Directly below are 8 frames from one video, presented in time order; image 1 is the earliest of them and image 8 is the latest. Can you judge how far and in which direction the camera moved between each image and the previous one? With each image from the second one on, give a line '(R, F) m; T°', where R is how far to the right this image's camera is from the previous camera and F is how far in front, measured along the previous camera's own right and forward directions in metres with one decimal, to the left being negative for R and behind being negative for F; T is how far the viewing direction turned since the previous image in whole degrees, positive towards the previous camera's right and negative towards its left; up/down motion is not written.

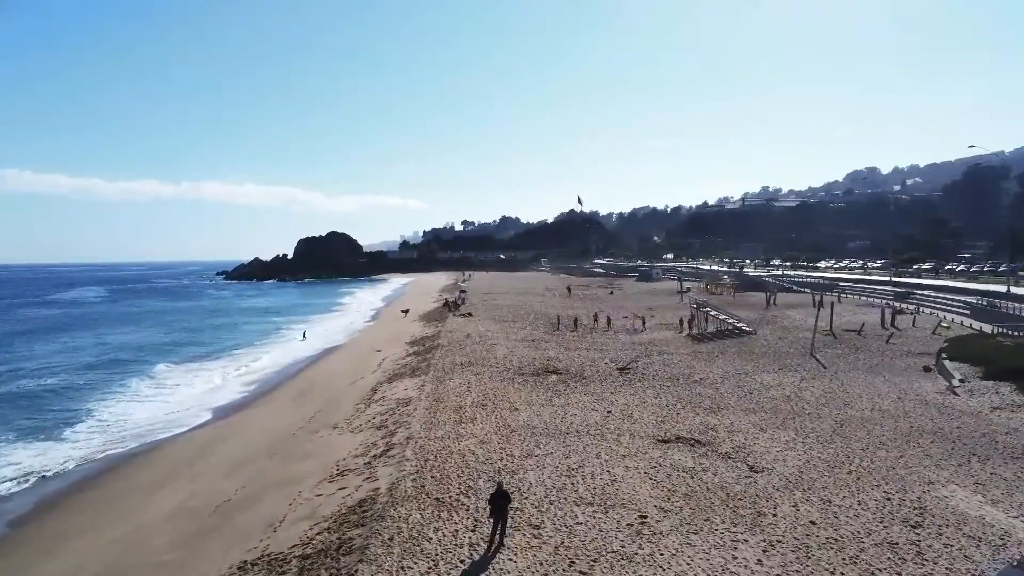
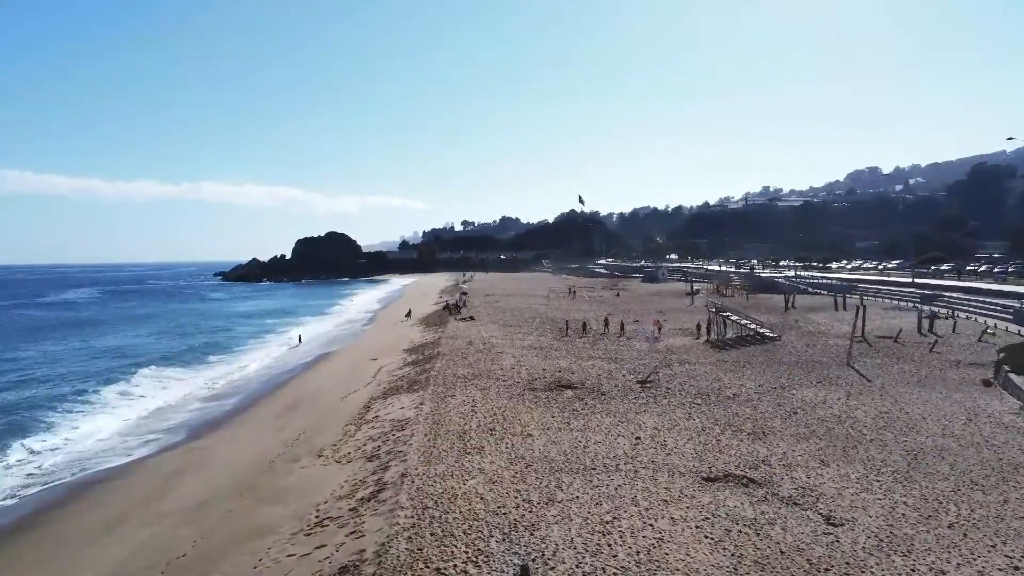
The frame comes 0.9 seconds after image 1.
(-0.2, +2.1) m; 0°
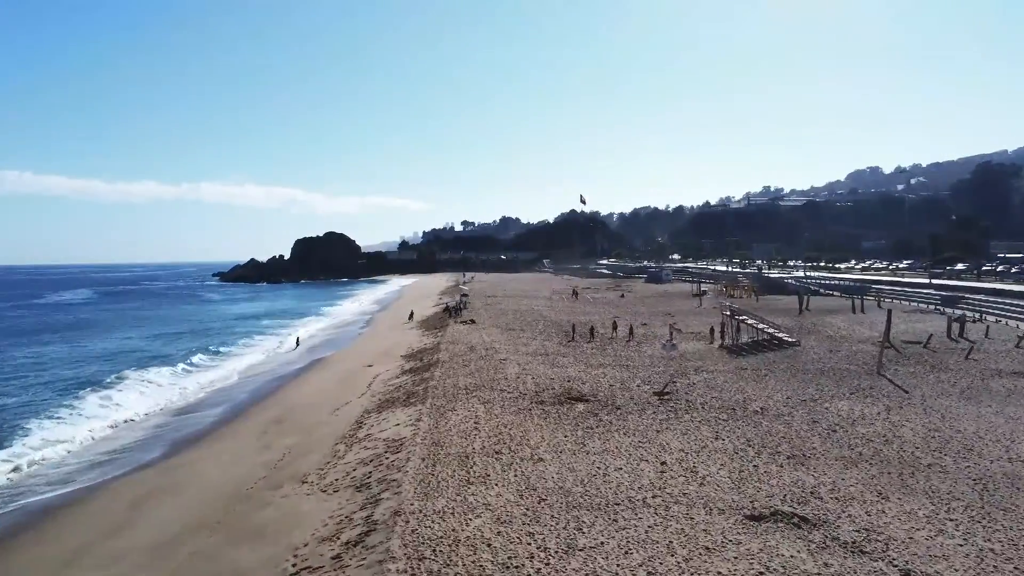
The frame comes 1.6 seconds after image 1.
(-0.1, +1.5) m; 0°
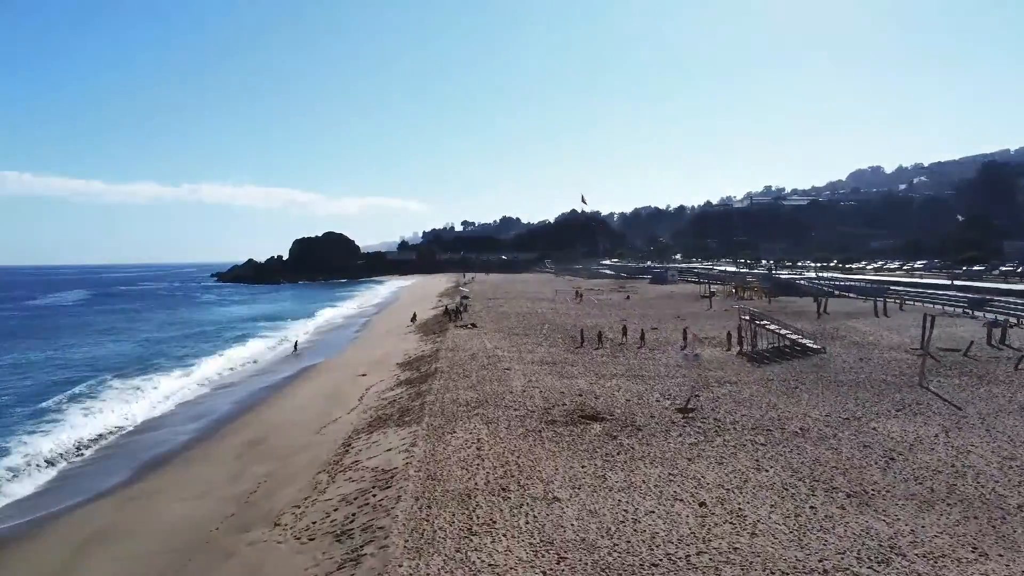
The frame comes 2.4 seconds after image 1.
(-0.1, +1.8) m; 0°
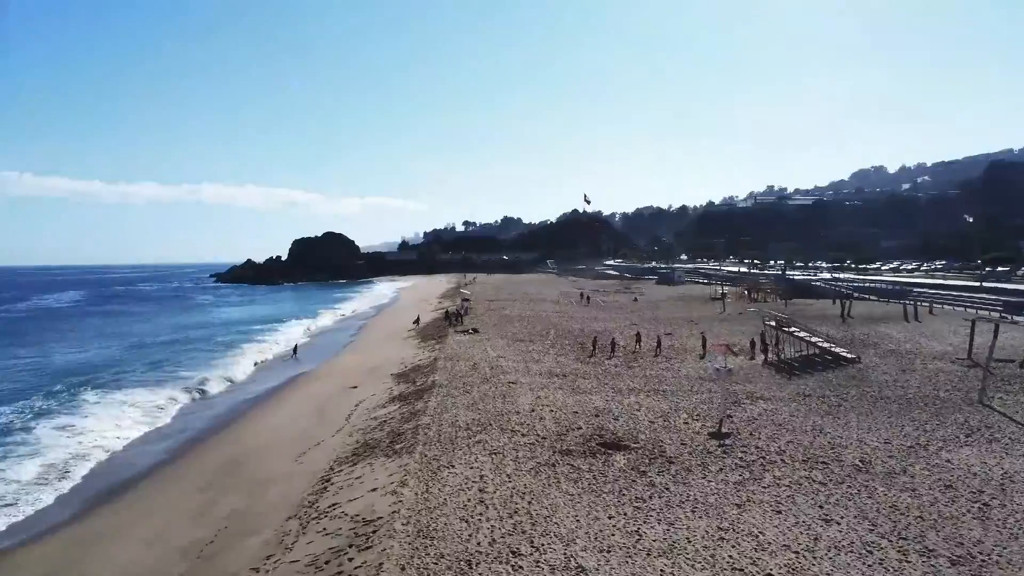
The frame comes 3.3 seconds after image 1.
(-0.1, +2.1) m; 0°
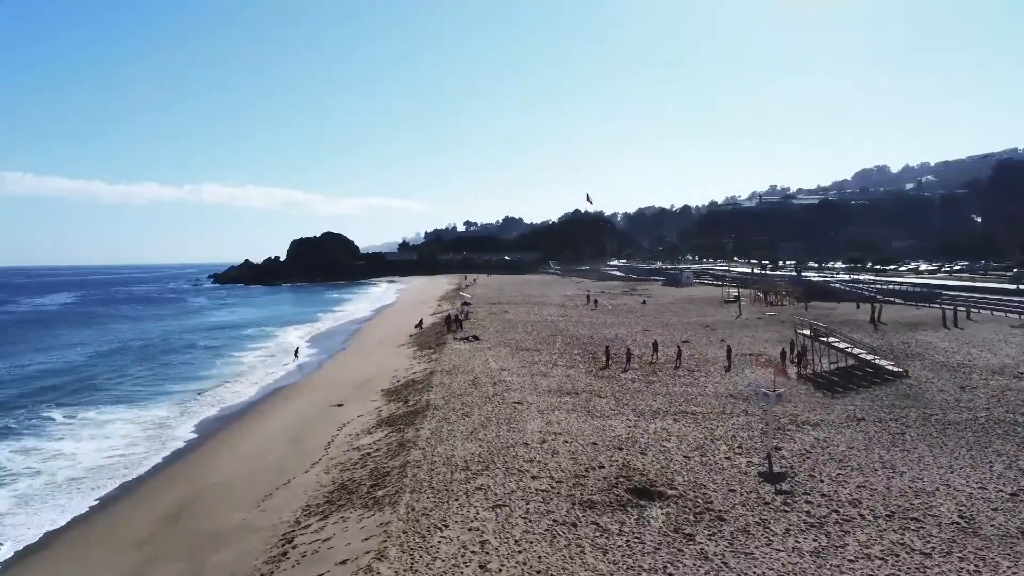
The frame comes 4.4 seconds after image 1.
(-0.1, +2.4) m; 0°
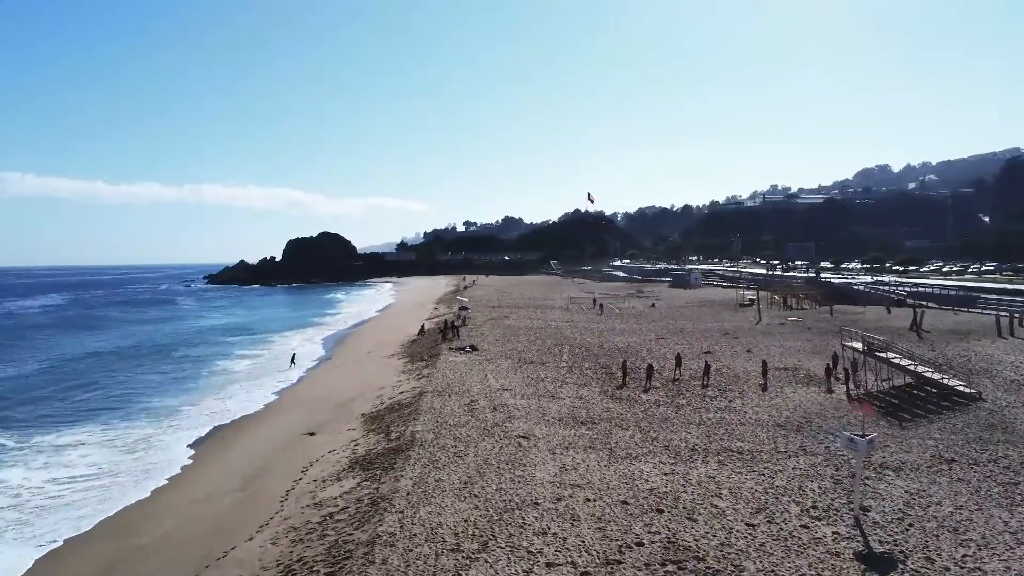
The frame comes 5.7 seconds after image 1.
(-0.1, +3.0) m; 0°
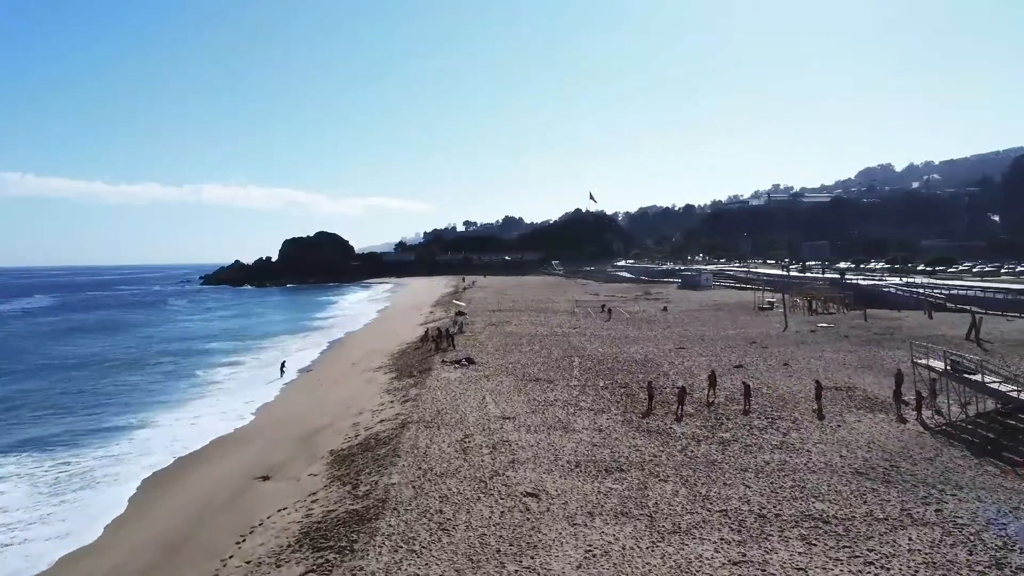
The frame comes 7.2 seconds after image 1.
(0.0, +3.4) m; 0°
